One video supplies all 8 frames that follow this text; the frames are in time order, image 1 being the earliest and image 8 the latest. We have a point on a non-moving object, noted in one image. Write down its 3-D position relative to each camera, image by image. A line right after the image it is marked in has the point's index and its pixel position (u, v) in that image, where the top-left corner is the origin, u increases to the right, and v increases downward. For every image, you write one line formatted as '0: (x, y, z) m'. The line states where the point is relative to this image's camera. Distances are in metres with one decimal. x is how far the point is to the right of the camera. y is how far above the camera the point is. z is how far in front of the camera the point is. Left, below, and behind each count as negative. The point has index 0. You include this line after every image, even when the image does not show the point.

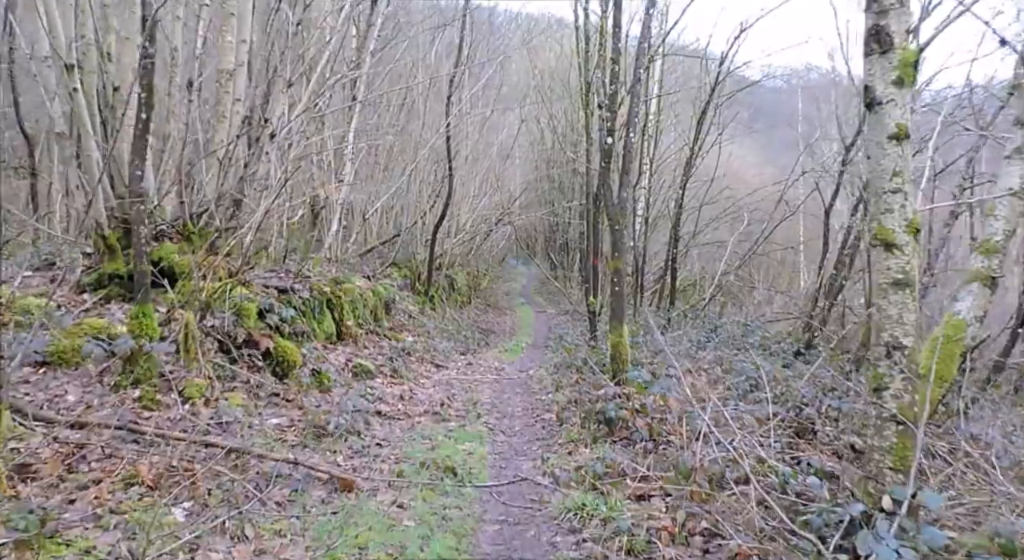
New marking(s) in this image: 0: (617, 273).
0: (+1.3, +0.1, +9.0) m
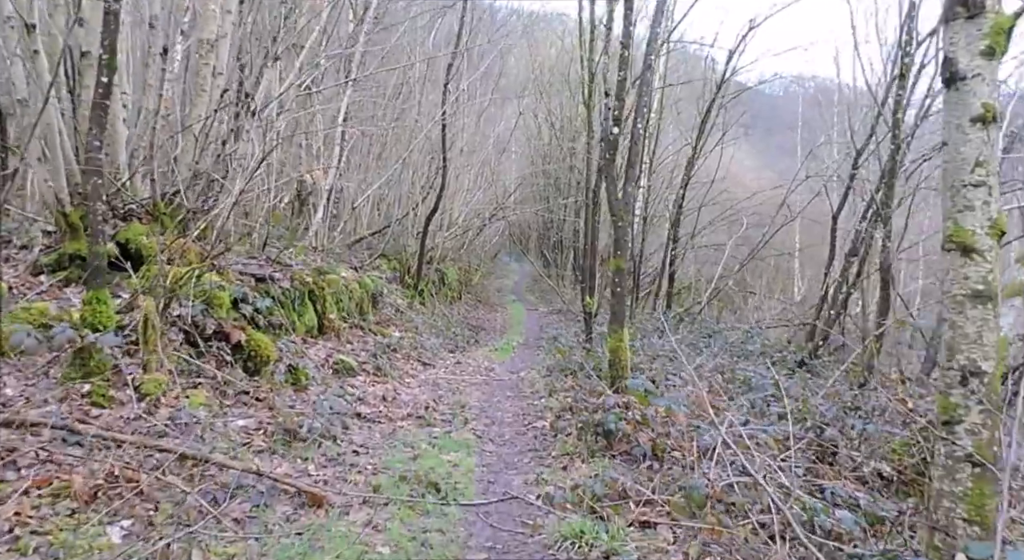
0: (+1.3, +0.1, +8.4) m
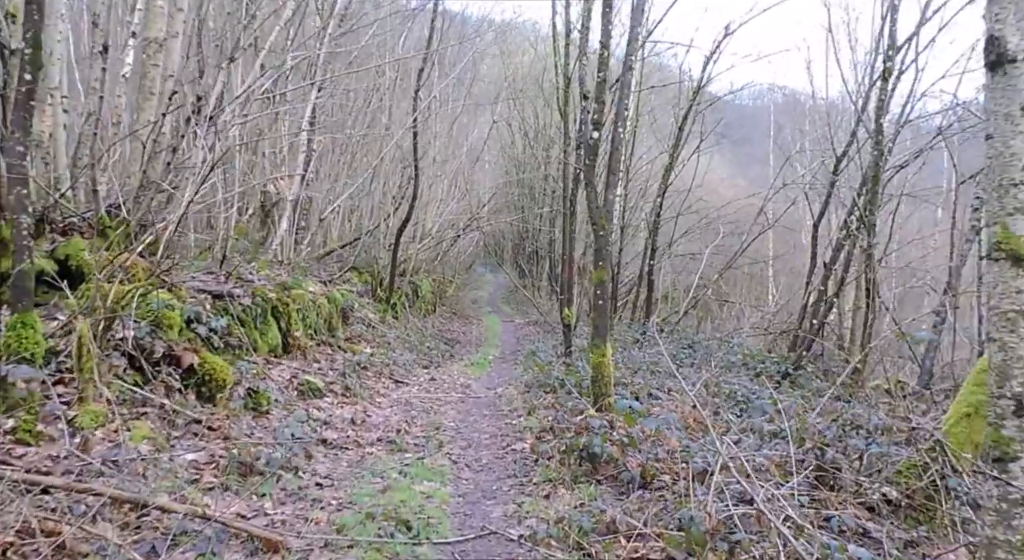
0: (+1.0, 0.0, +7.9) m
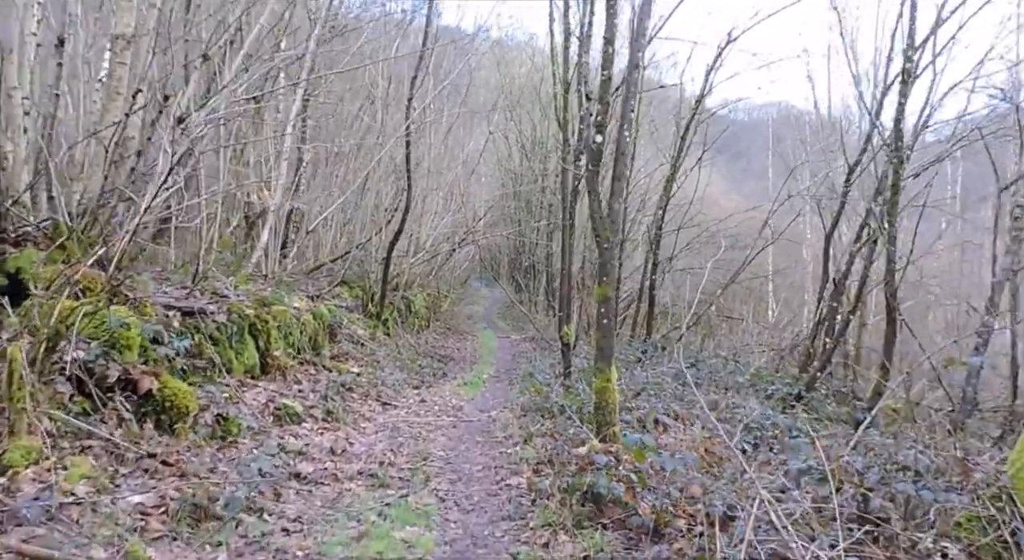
0: (+1.0, -0.2, +7.3) m
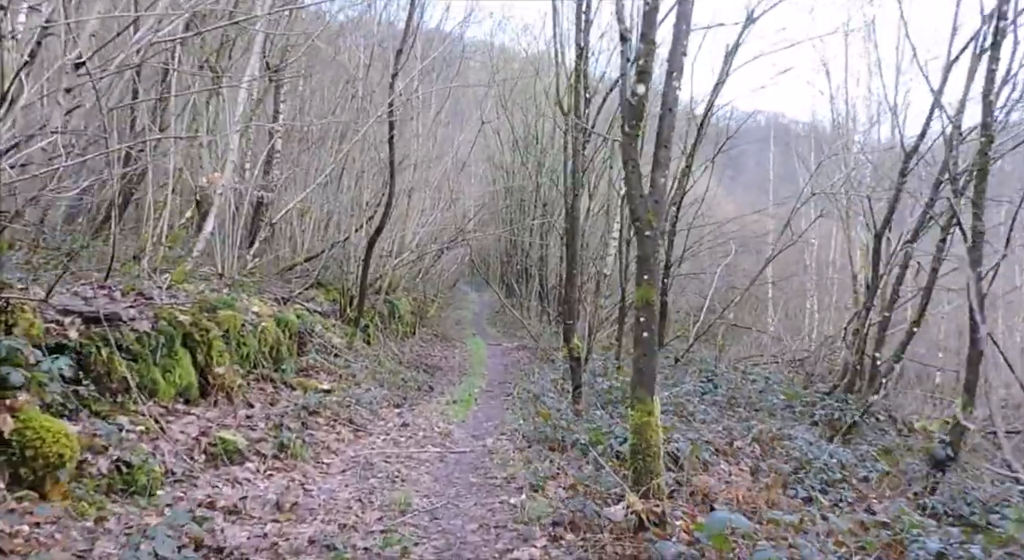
0: (+1.0, -0.2, +5.4) m
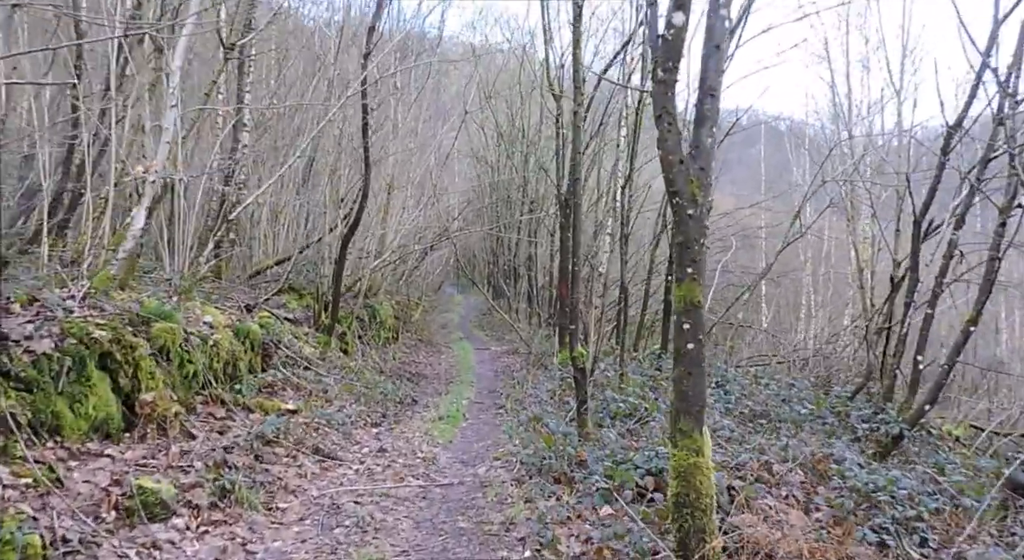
0: (+1.0, -0.2, +4.1) m
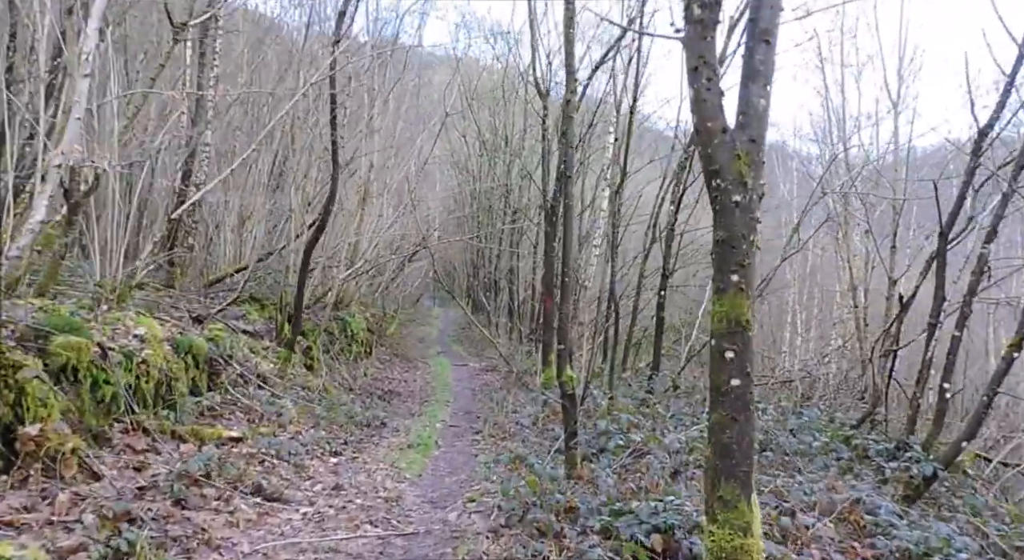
0: (+0.9, -0.2, +3.0) m
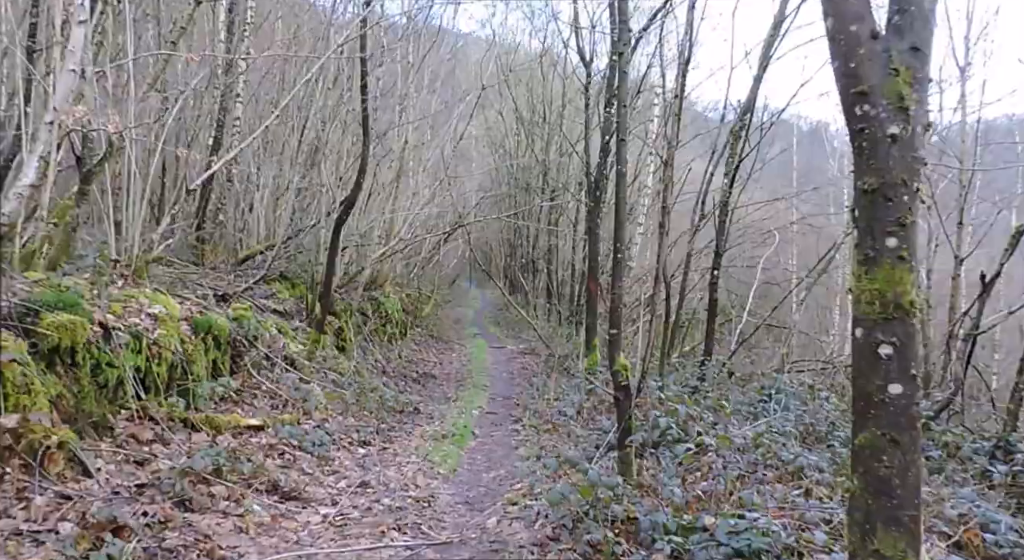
0: (+1.1, -0.1, +2.1) m
